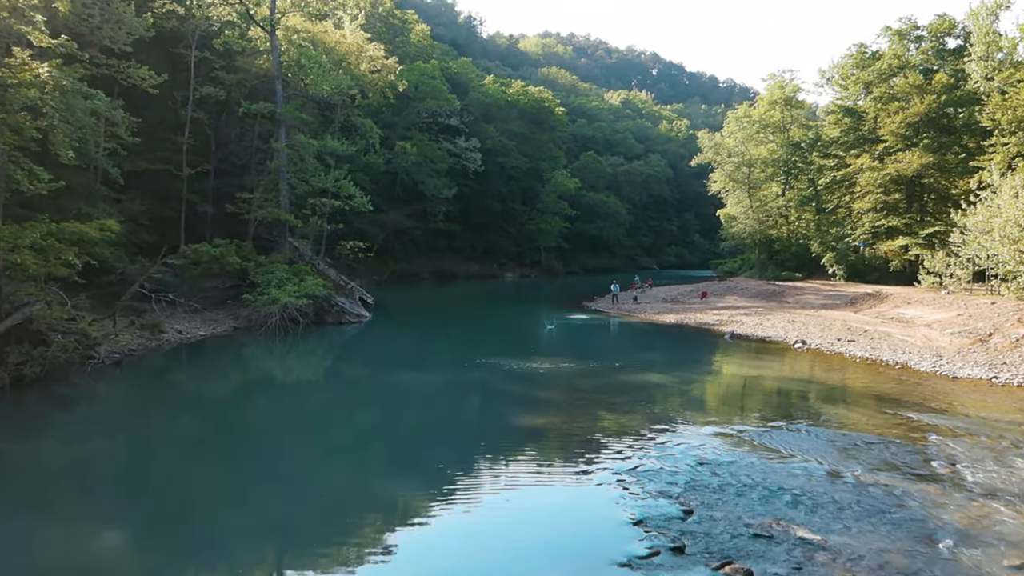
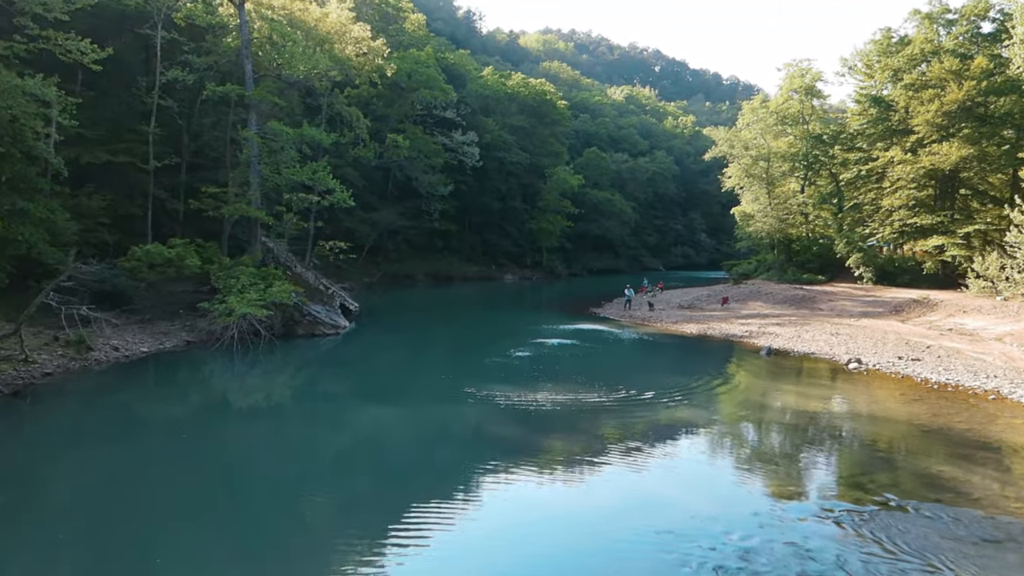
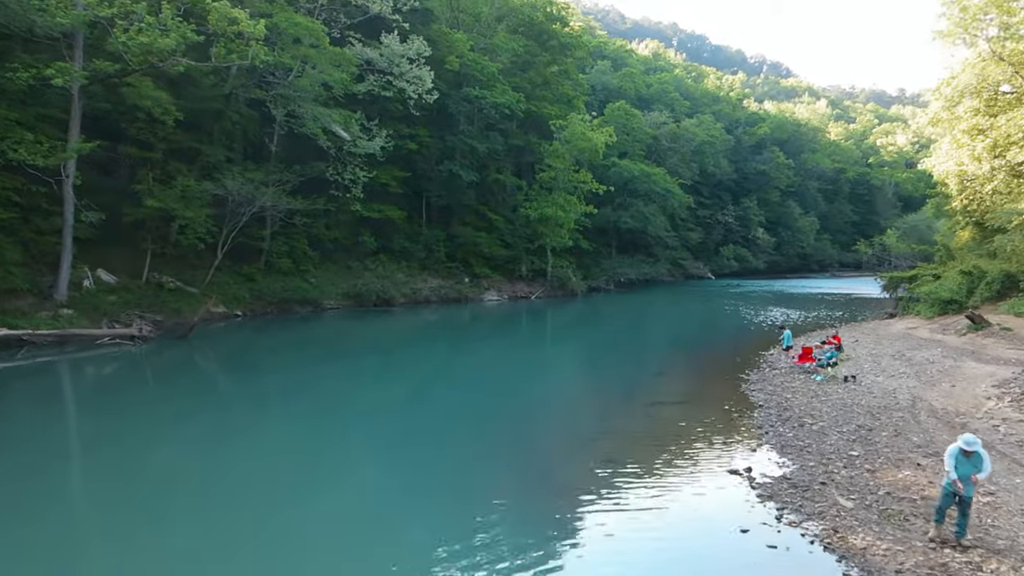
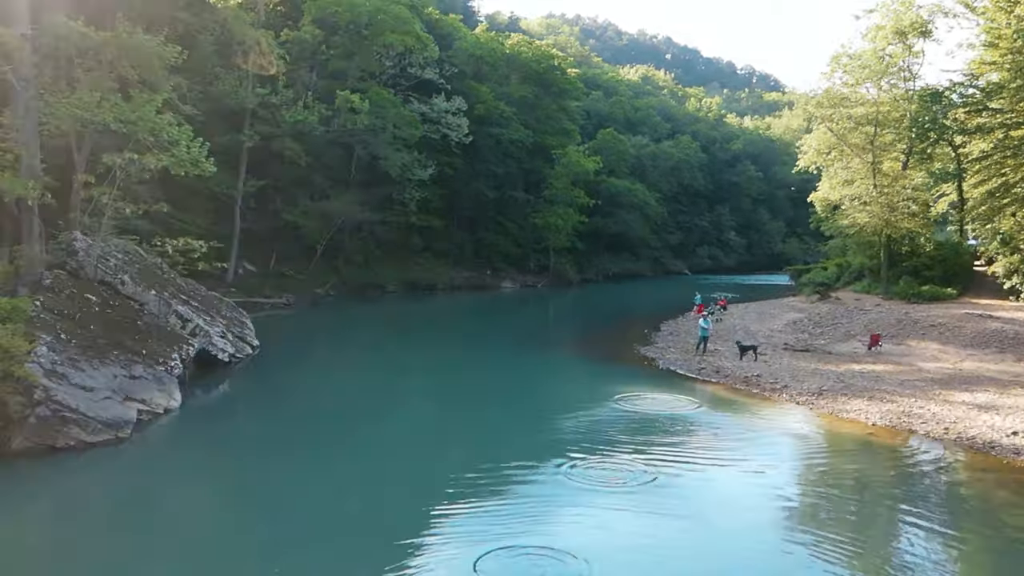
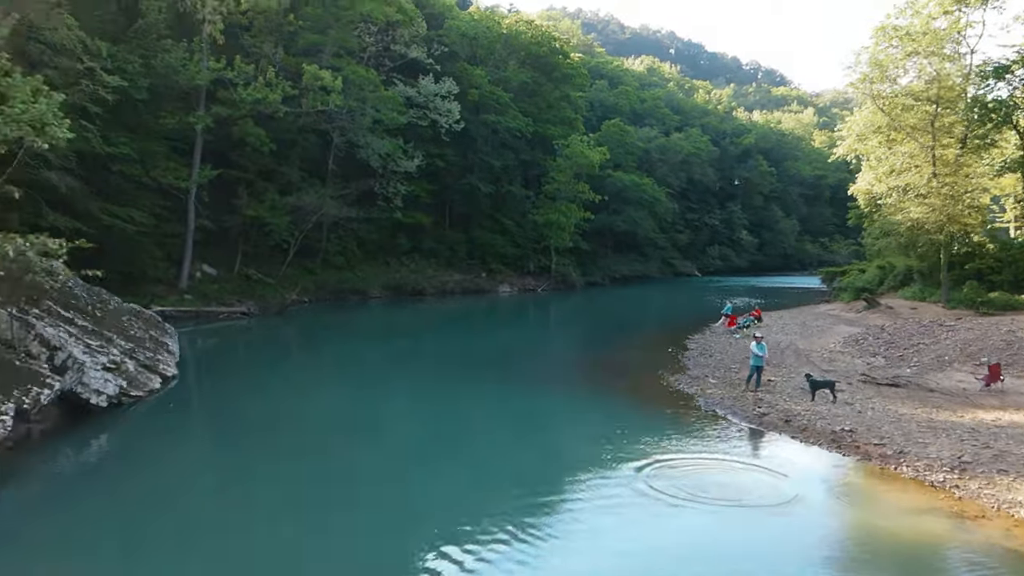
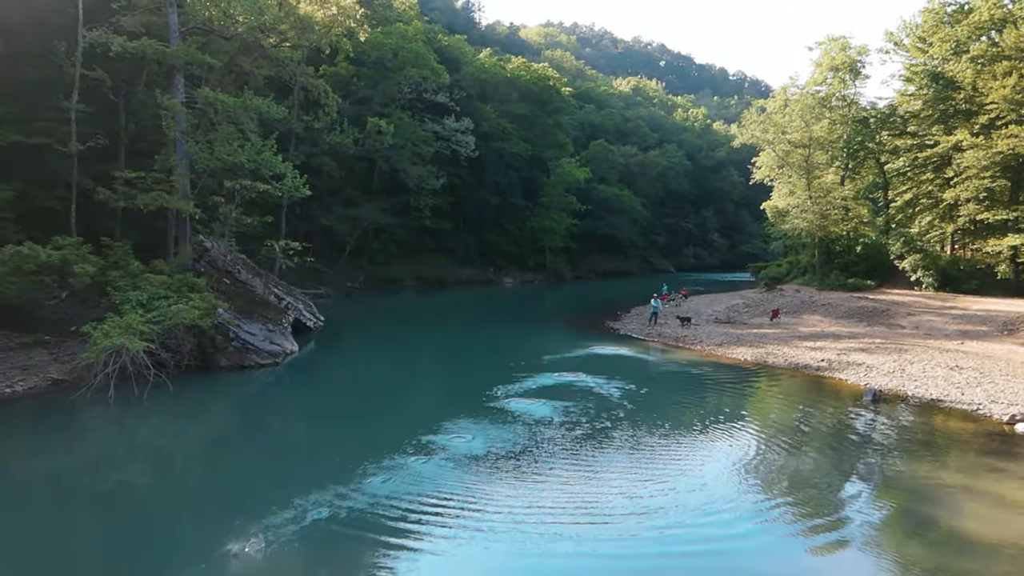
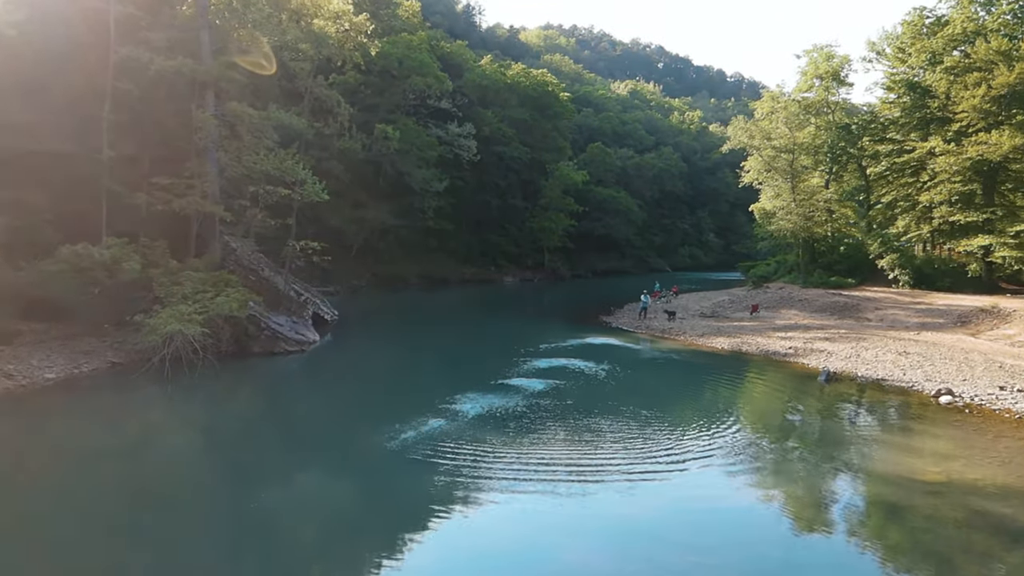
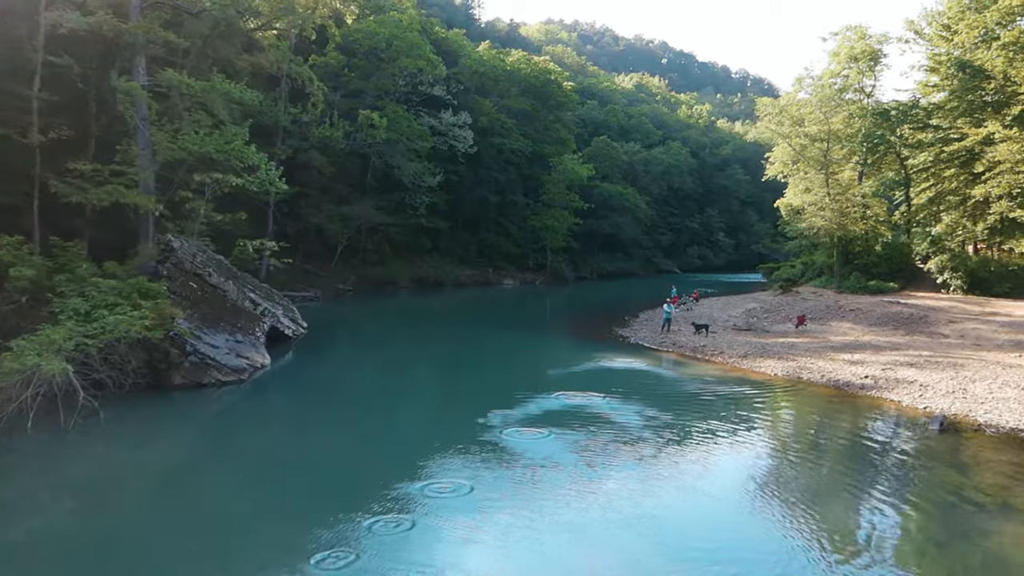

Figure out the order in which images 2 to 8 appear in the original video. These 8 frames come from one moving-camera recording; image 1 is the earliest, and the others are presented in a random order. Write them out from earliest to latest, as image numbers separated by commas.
2, 7, 6, 8, 4, 5, 3
